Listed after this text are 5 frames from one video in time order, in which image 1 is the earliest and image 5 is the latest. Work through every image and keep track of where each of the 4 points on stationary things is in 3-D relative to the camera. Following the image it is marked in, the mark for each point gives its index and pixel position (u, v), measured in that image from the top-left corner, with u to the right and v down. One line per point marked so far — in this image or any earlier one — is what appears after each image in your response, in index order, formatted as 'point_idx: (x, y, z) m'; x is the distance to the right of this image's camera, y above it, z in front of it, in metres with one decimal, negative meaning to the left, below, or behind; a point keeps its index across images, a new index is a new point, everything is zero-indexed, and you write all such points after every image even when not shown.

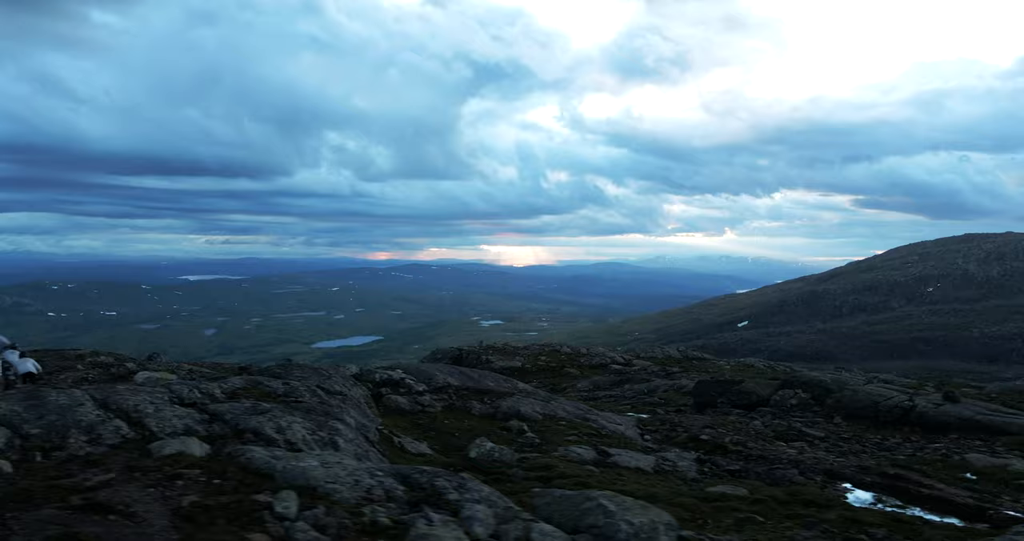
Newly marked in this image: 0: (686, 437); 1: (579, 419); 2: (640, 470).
0: (+5.3, -5.1, +16.6) m
1: (+2.3, -4.7, +17.1) m
2: (+3.0, -4.7, +12.6) m
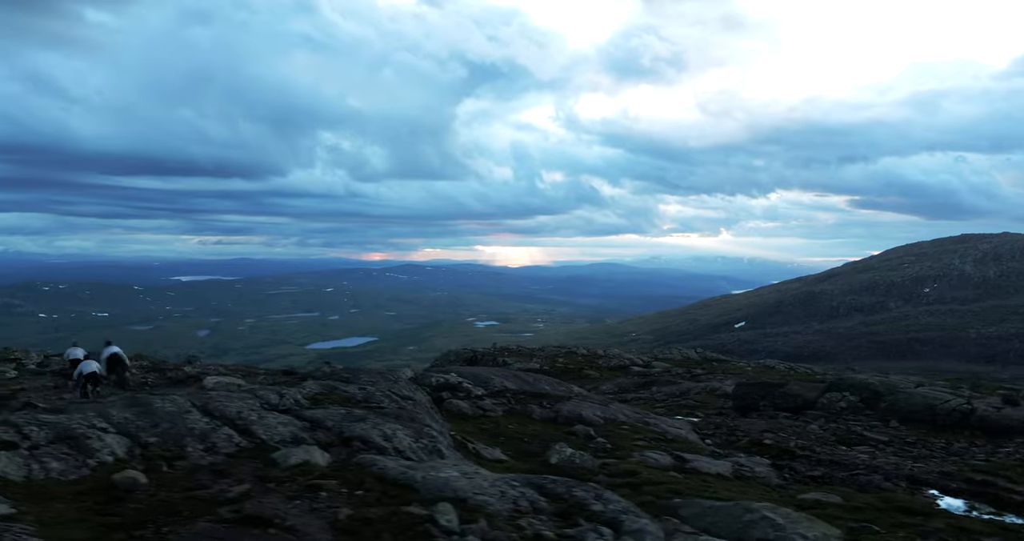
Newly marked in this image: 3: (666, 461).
0: (+7.1, -5.2, +16.5) m
1: (+4.1, -4.8, +17.0) m
2: (+4.8, -4.8, +12.5) m
3: (+3.7, -4.6, +13.2) m
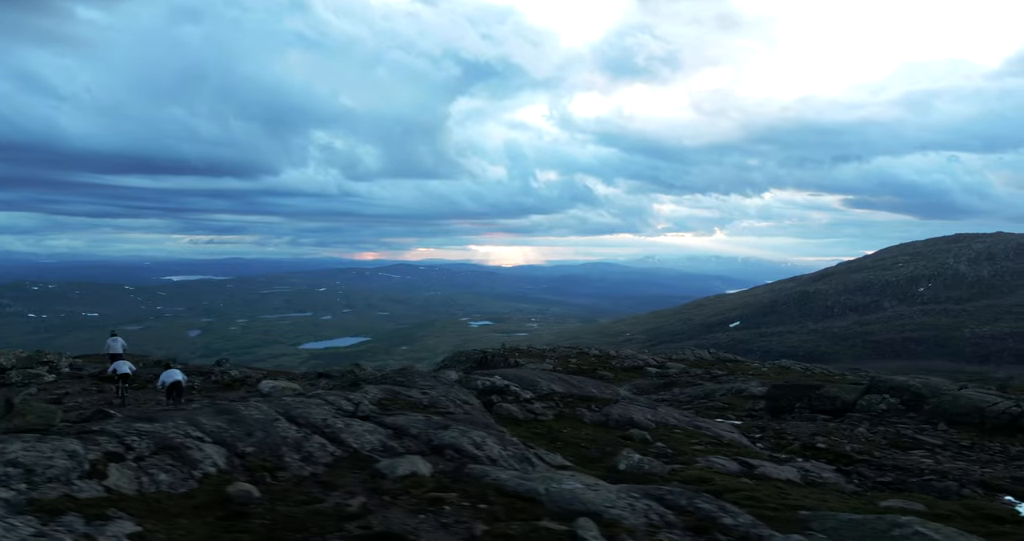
0: (+8.7, -5.2, +16.3) m
1: (+5.6, -4.9, +16.8) m
2: (+6.4, -4.8, +12.3) m
3: (+5.3, -4.7, +13.0) m
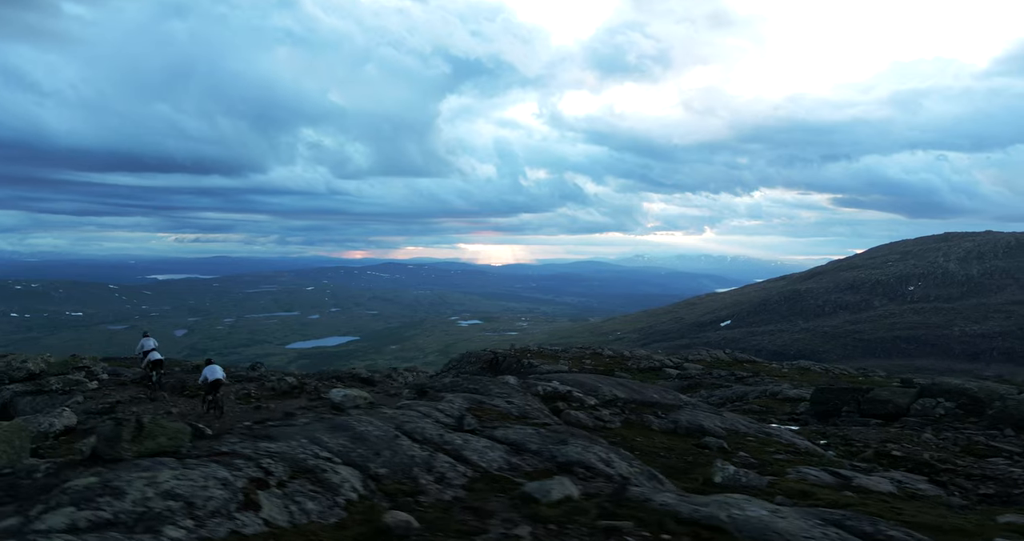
0: (+10.6, -5.3, +15.9) m
1: (+7.5, -4.9, +16.3) m
2: (+8.4, -4.9, +11.8) m
3: (+7.3, -4.8, +12.5) m
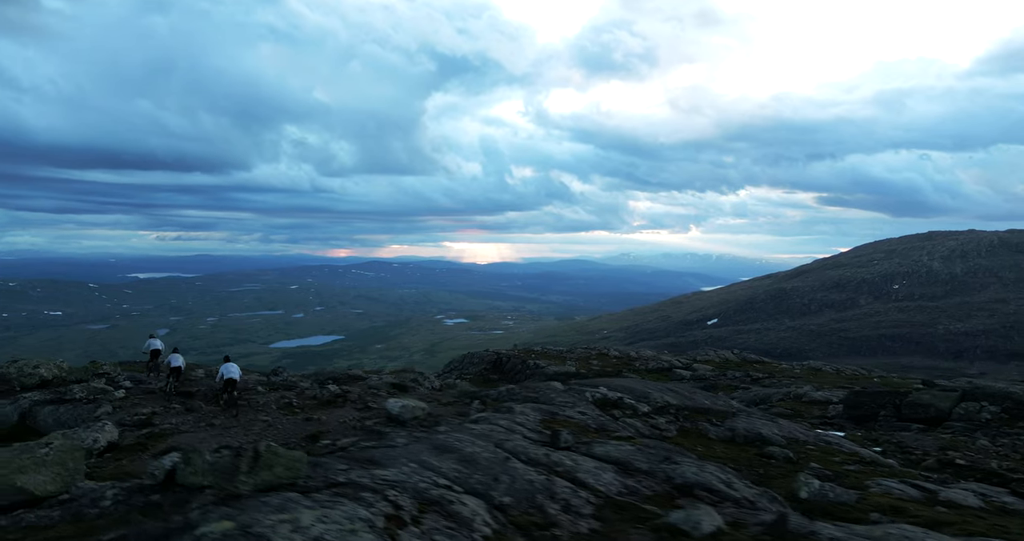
0: (+12.0, -5.4, +15.4) m
1: (+8.9, -5.0, +15.8) m
2: (+9.9, -4.9, +11.3) m
3: (+8.8, -4.8, +12.0) m
